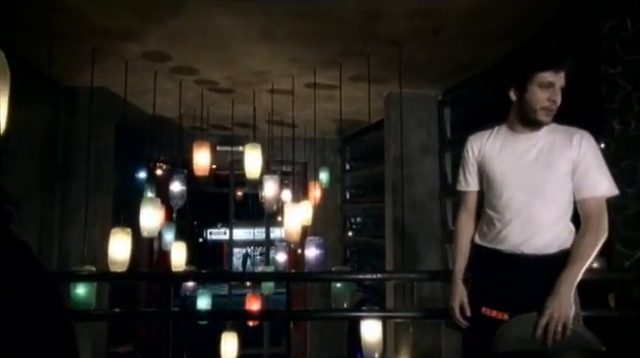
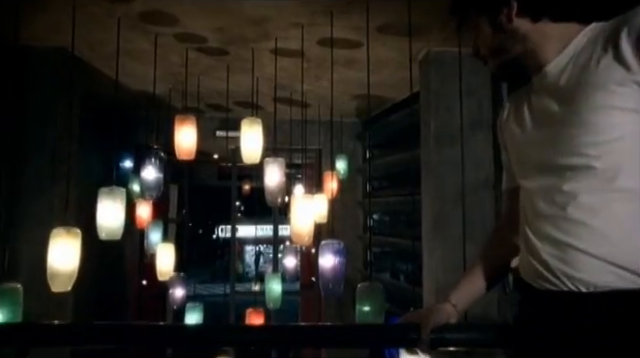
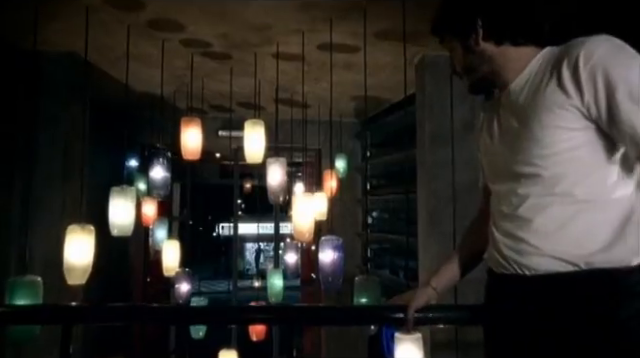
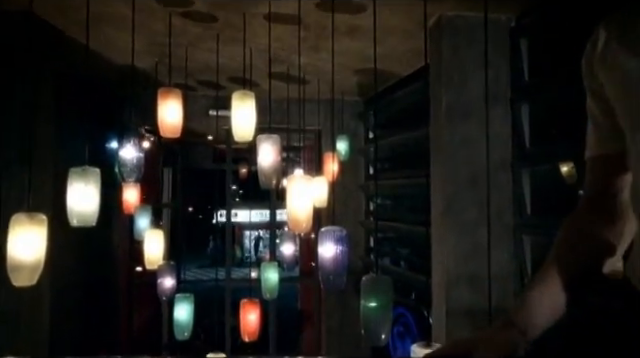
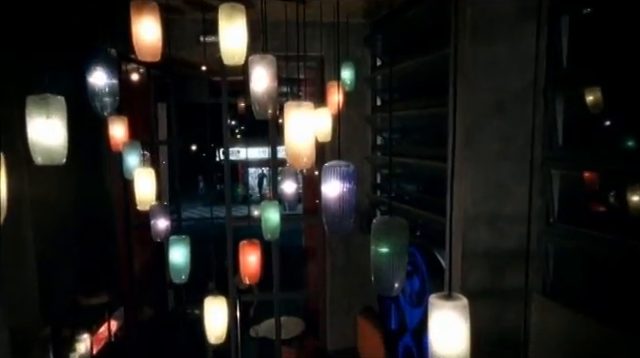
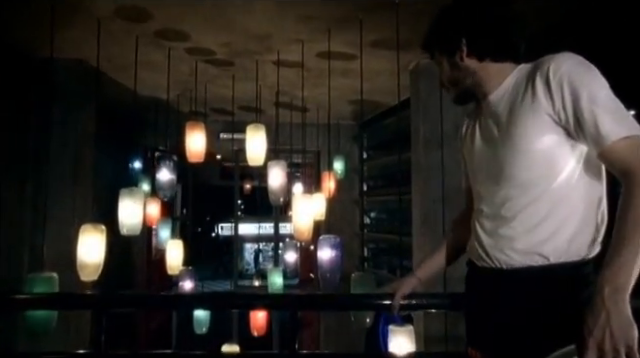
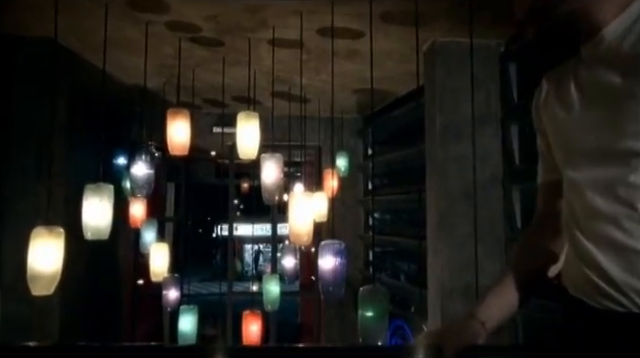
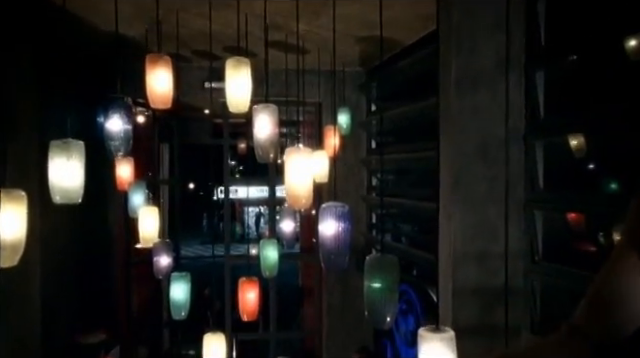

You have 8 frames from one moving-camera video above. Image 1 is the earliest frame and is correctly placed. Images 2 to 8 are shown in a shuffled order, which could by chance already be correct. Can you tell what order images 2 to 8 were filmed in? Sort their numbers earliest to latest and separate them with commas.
6, 3, 2, 7, 4, 8, 5
